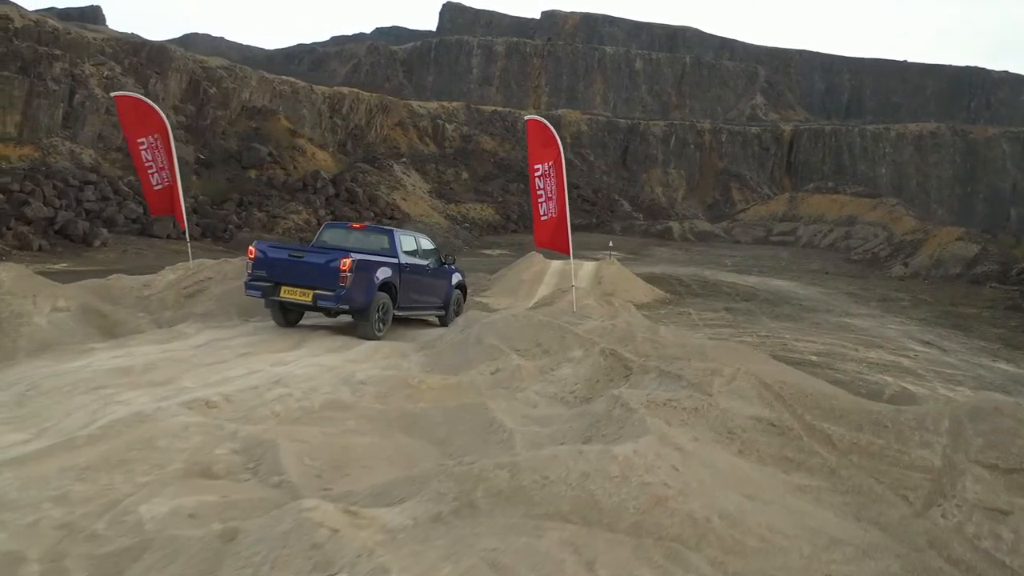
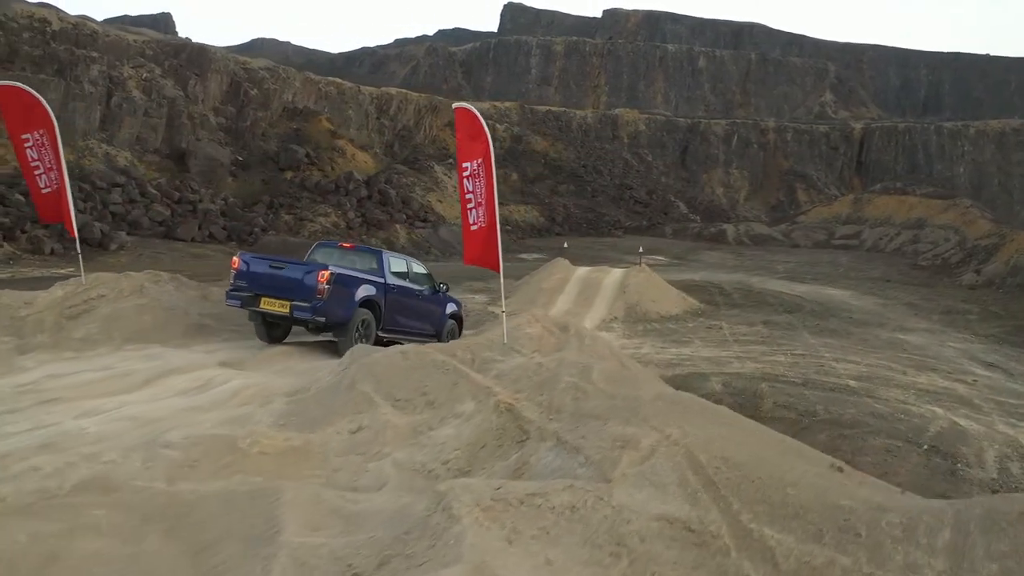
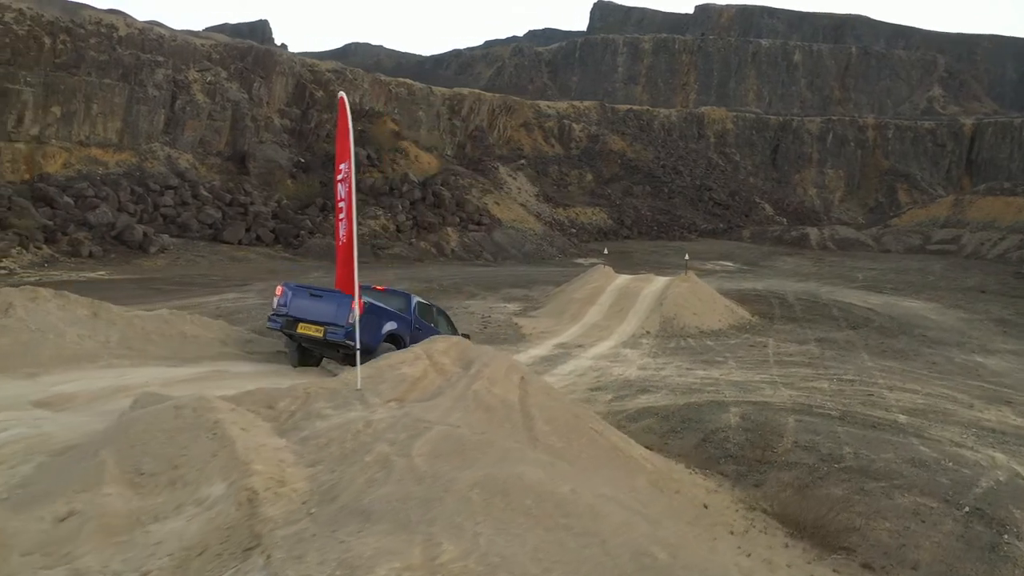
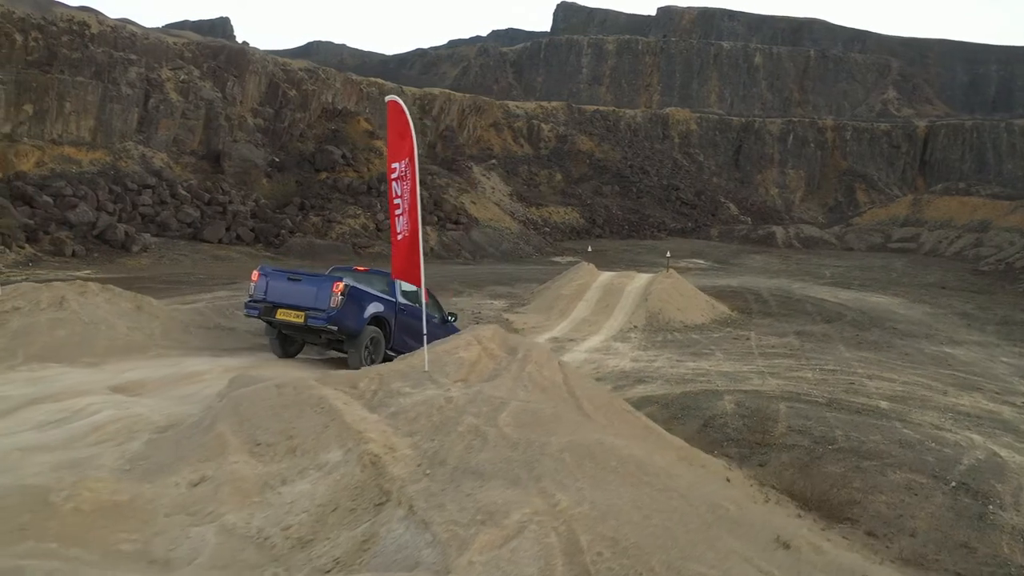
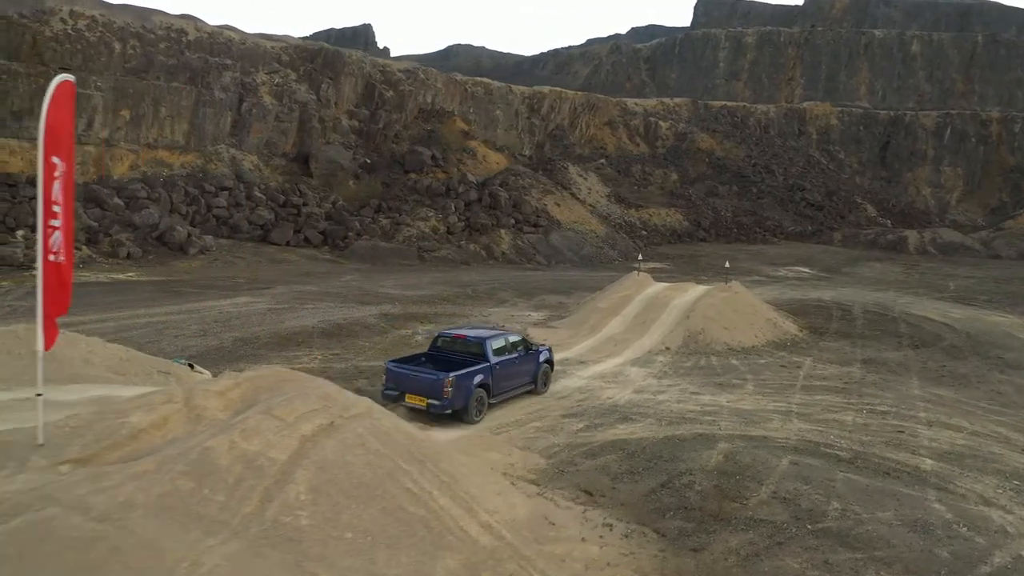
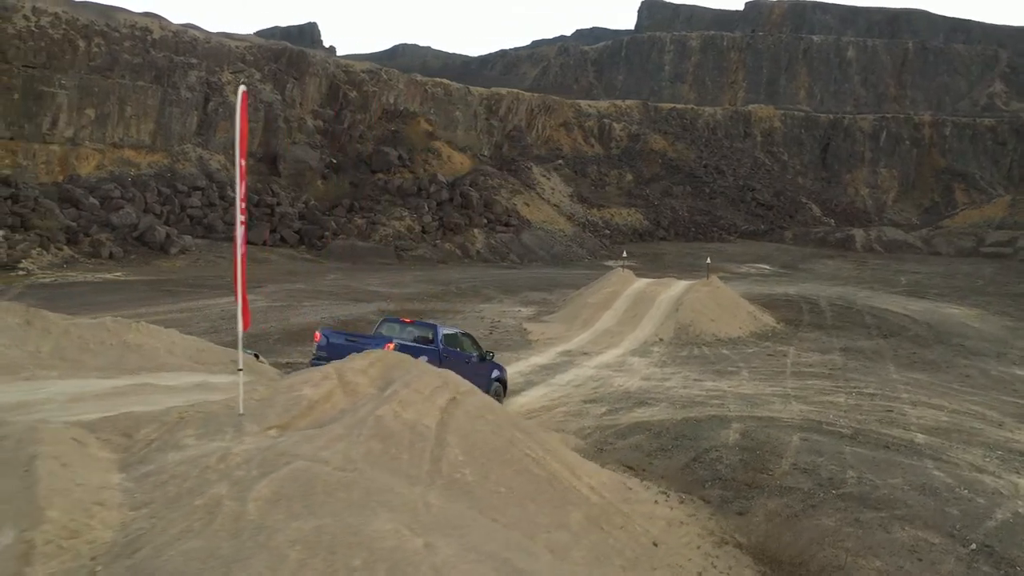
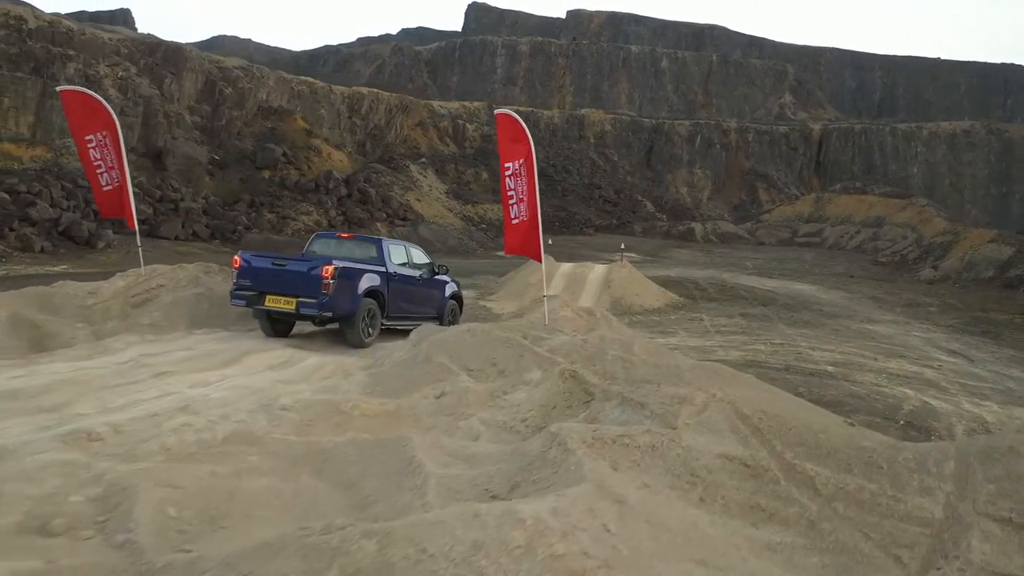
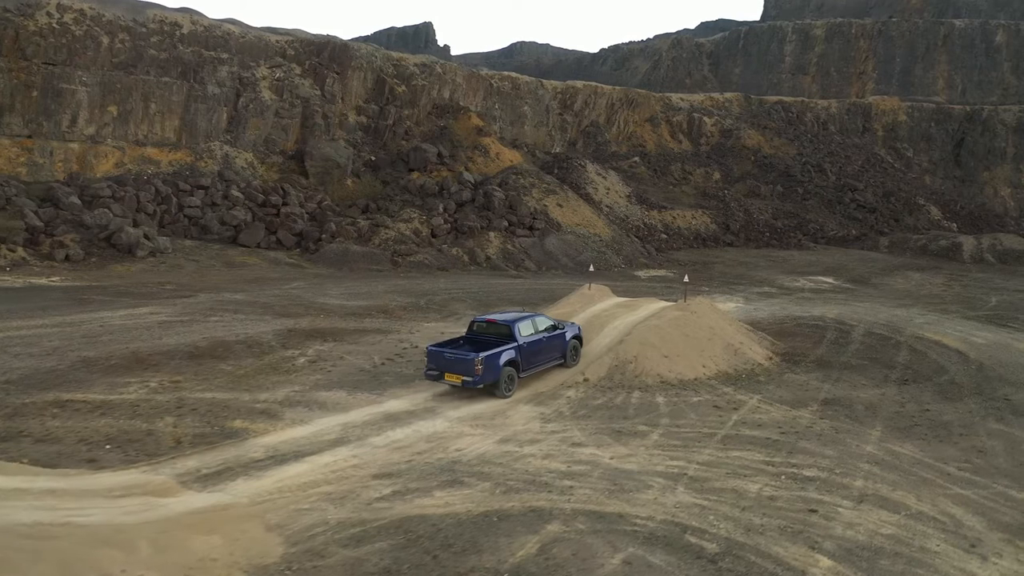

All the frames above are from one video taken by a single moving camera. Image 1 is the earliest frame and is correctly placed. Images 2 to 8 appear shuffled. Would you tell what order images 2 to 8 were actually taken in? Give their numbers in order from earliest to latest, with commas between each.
7, 2, 4, 3, 6, 5, 8
